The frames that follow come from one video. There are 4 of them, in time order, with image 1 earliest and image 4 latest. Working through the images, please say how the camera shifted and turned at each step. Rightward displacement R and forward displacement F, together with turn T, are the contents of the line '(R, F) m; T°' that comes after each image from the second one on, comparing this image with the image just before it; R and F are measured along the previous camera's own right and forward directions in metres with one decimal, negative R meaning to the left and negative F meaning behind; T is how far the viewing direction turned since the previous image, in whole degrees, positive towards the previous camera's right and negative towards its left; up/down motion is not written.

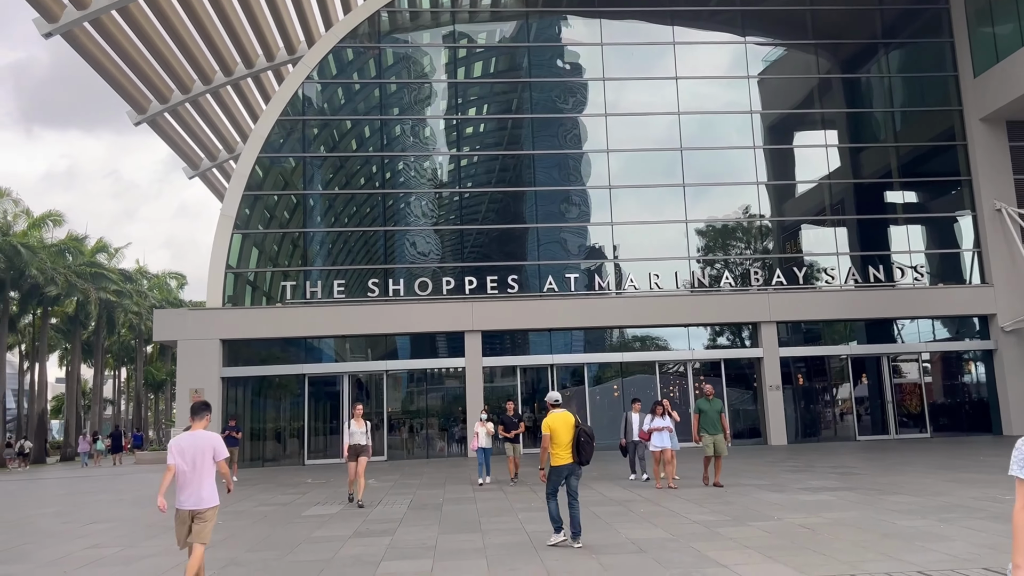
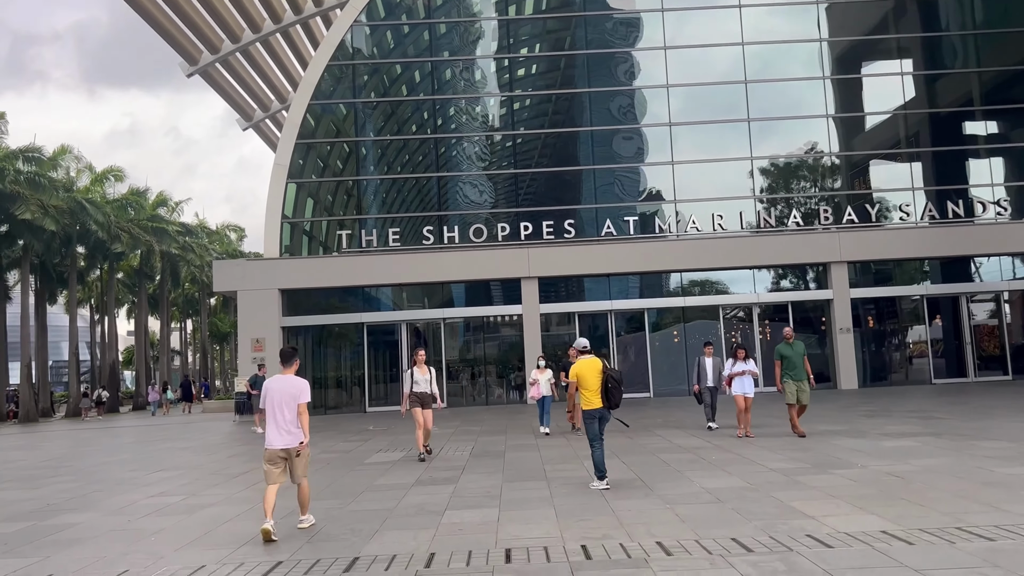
(-0.1, +0.4) m; -4°
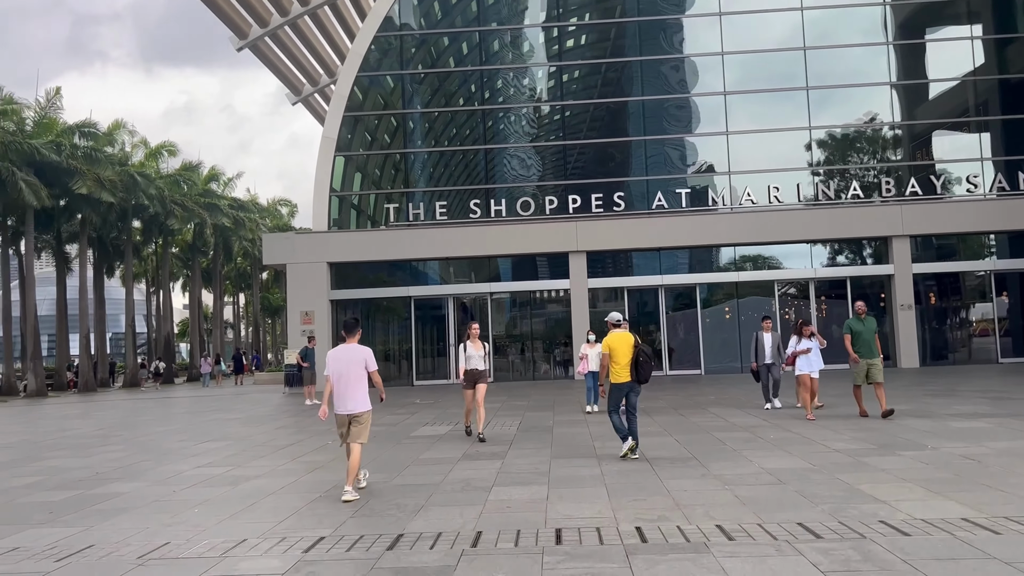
(0.0, +0.3) m; -3°
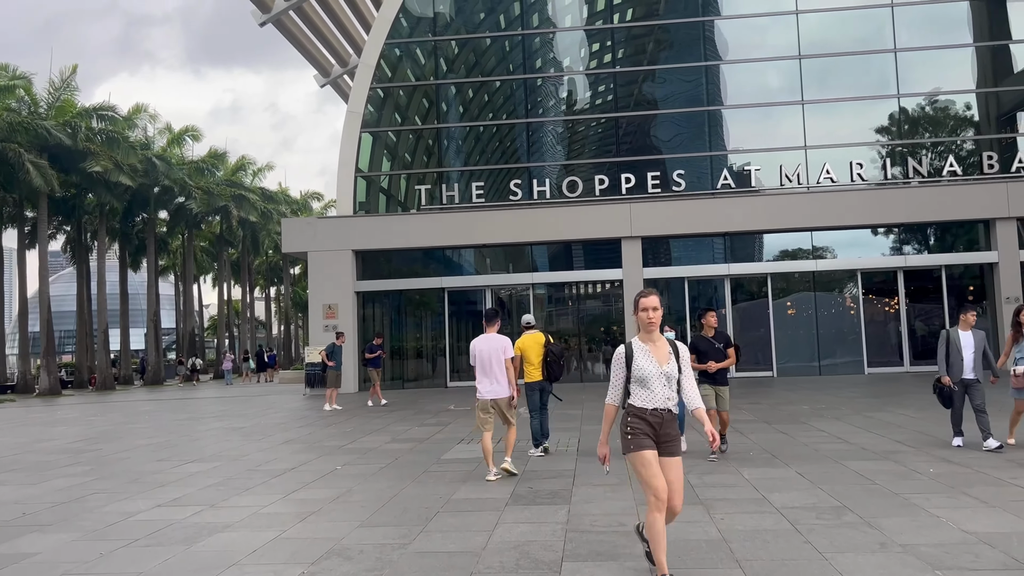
(-0.3, +2.4) m; -2°
